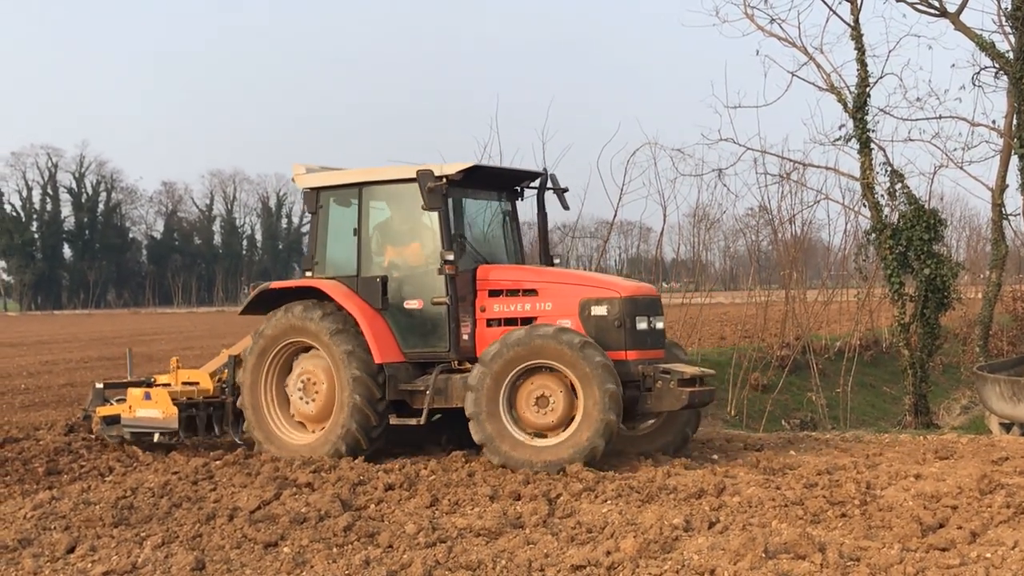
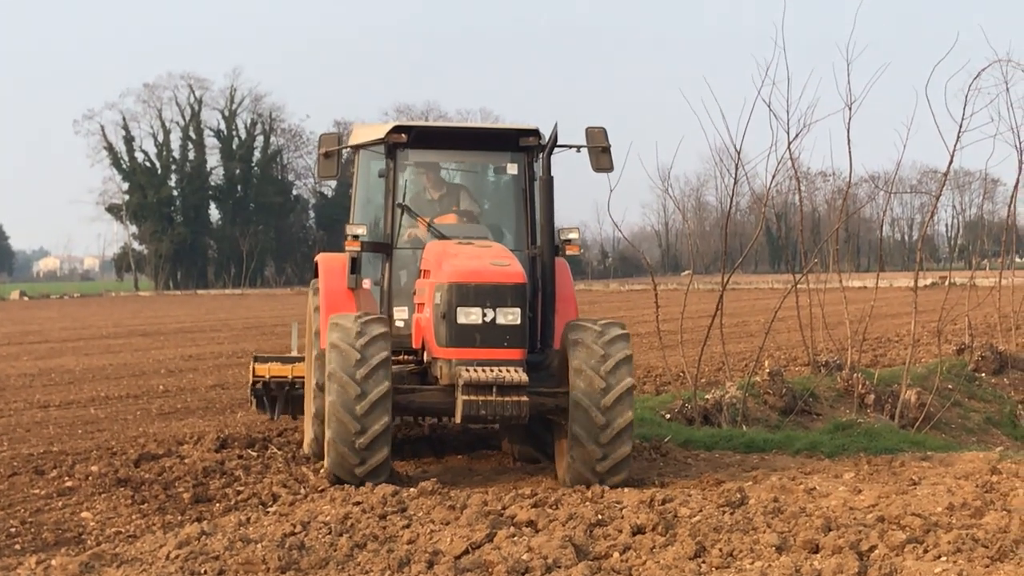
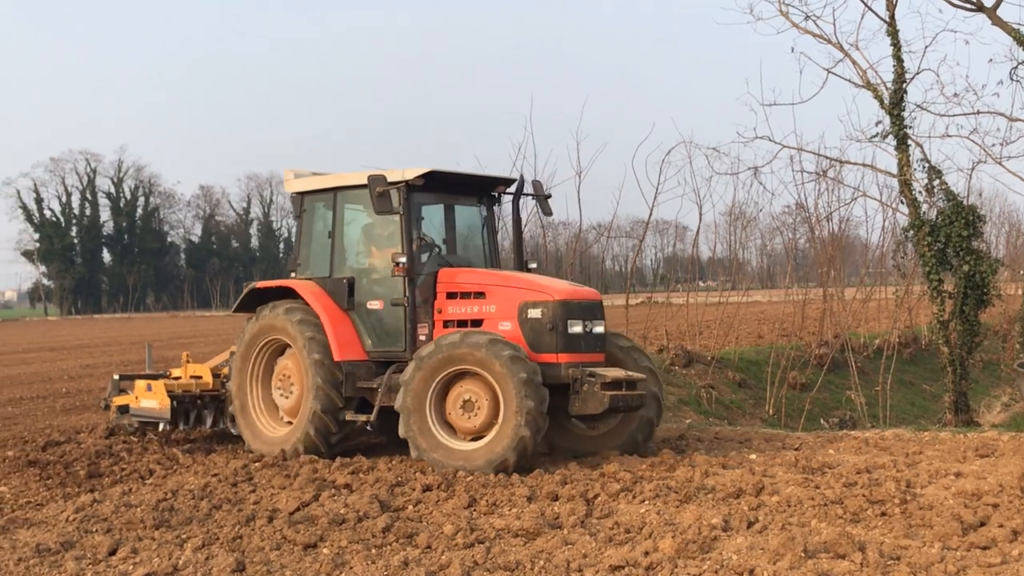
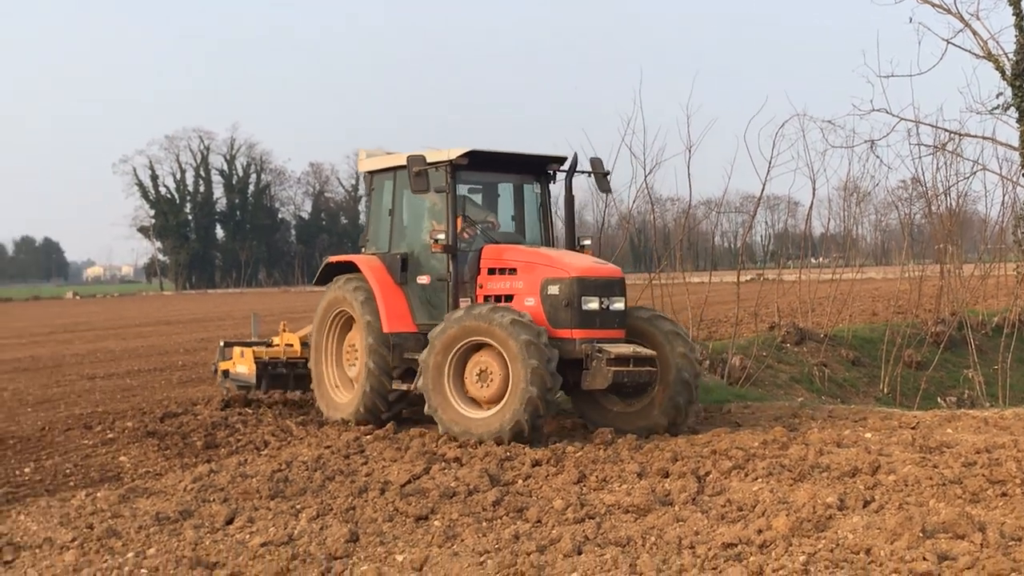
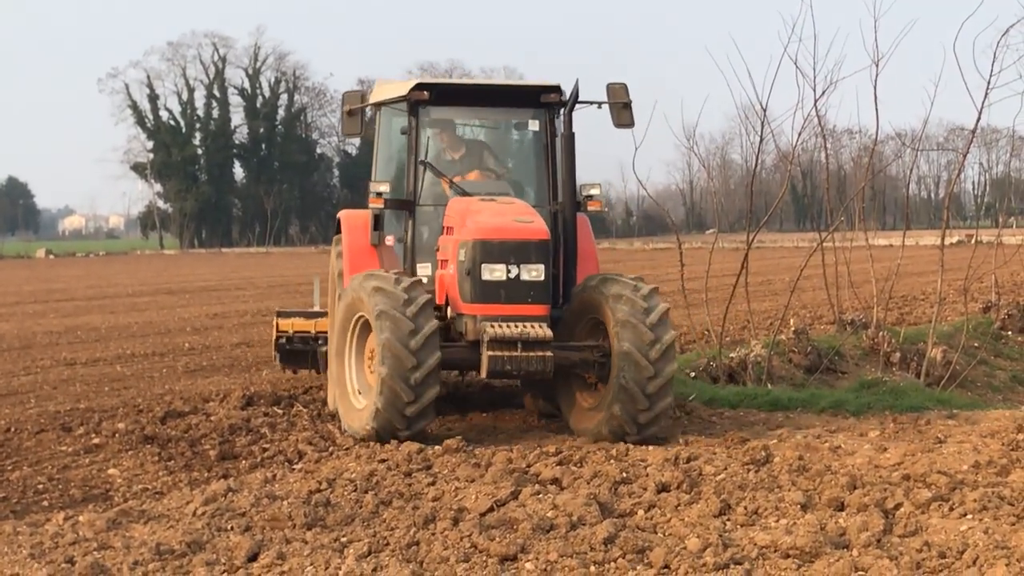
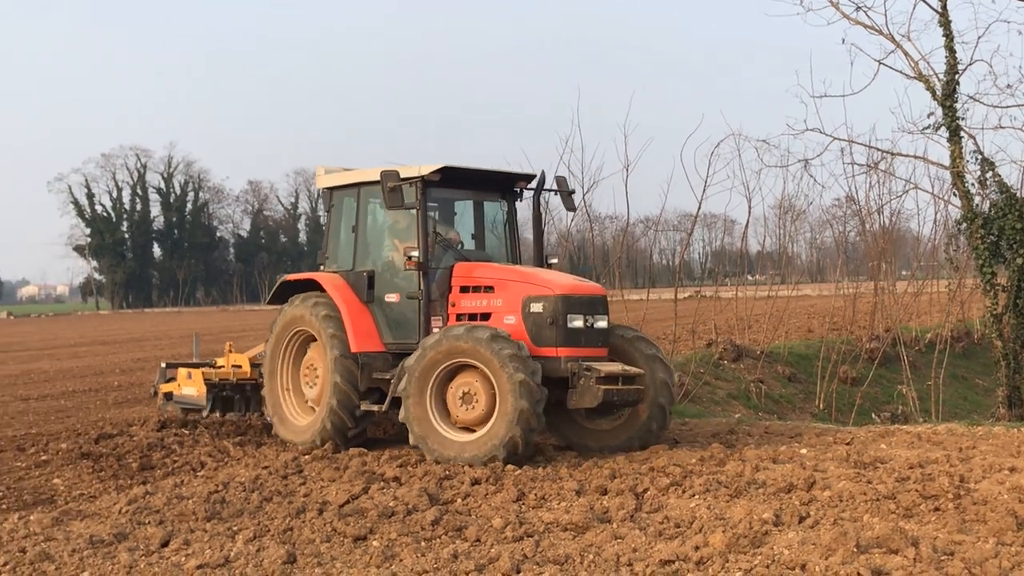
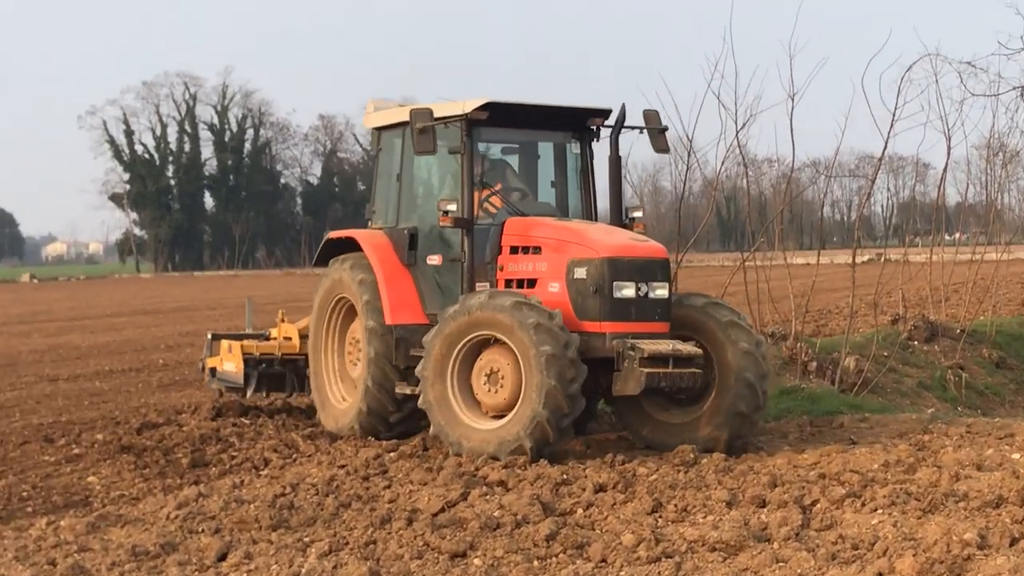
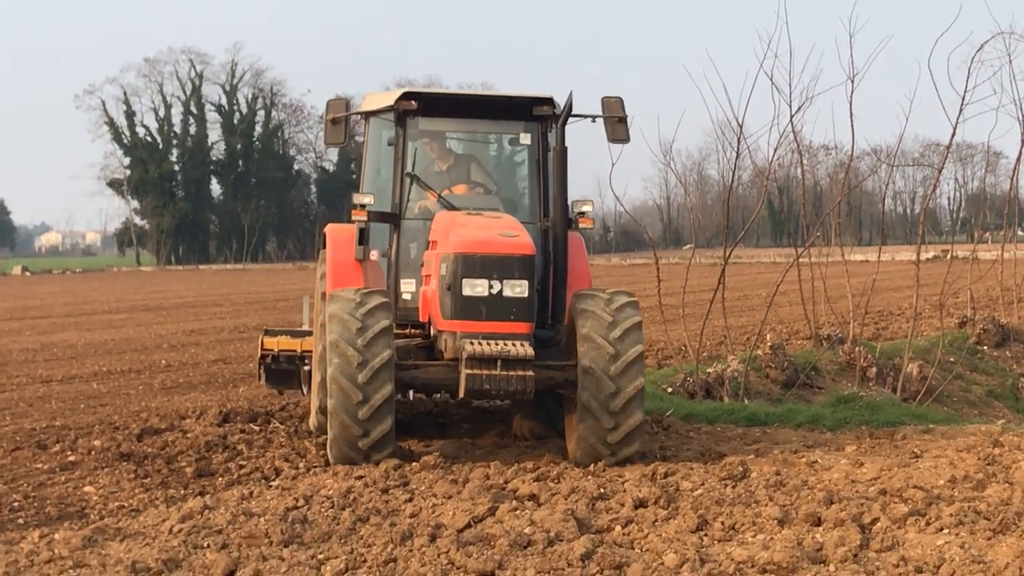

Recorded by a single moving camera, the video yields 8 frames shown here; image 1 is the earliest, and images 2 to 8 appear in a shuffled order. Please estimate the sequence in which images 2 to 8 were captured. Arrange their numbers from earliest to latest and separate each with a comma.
3, 6, 4, 7, 5, 2, 8
